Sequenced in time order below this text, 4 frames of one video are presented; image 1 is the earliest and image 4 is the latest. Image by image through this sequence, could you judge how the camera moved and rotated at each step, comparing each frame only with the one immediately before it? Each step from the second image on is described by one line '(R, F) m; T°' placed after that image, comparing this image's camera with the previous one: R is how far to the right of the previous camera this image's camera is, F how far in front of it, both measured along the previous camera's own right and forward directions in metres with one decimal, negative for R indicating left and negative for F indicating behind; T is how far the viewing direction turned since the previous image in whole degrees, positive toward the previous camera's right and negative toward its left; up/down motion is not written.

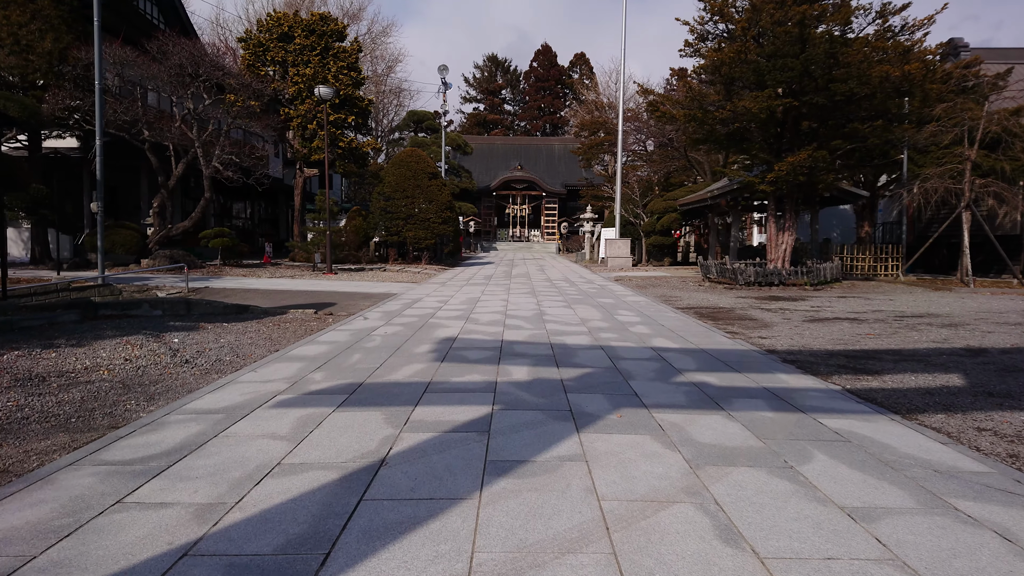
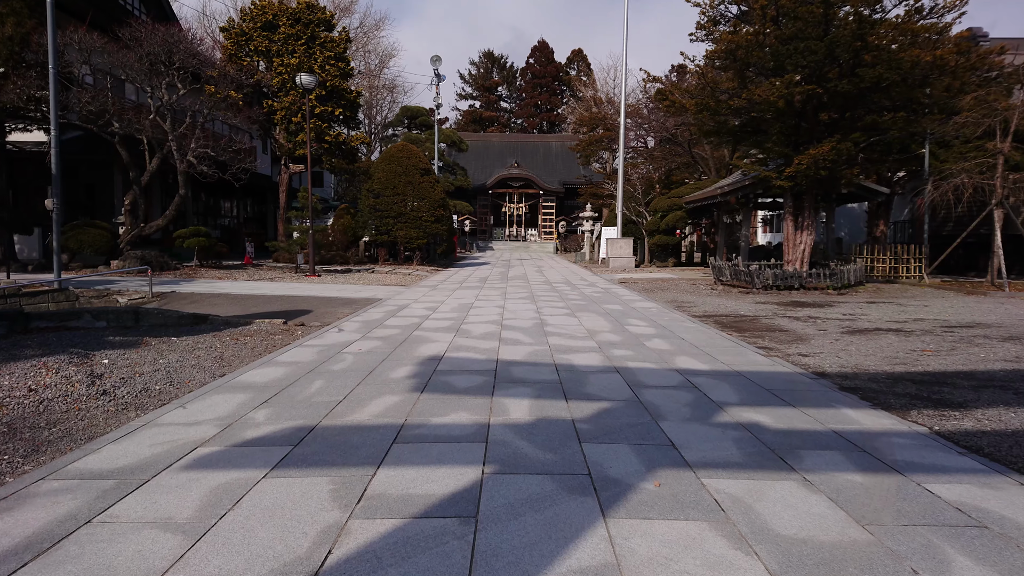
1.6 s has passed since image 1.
(0.0, +1.1) m; 0°
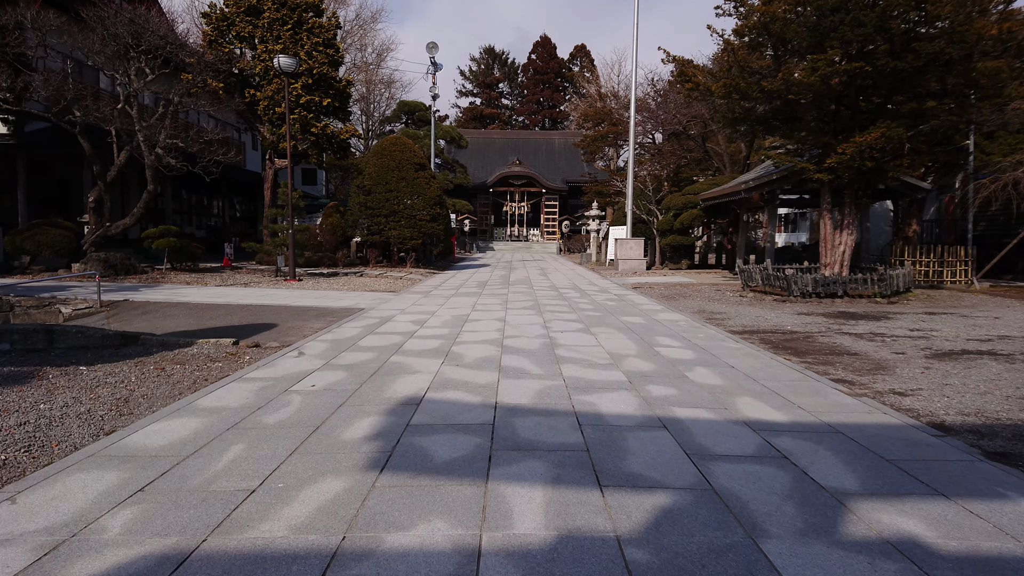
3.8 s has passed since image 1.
(0.0, +1.4) m; 0°
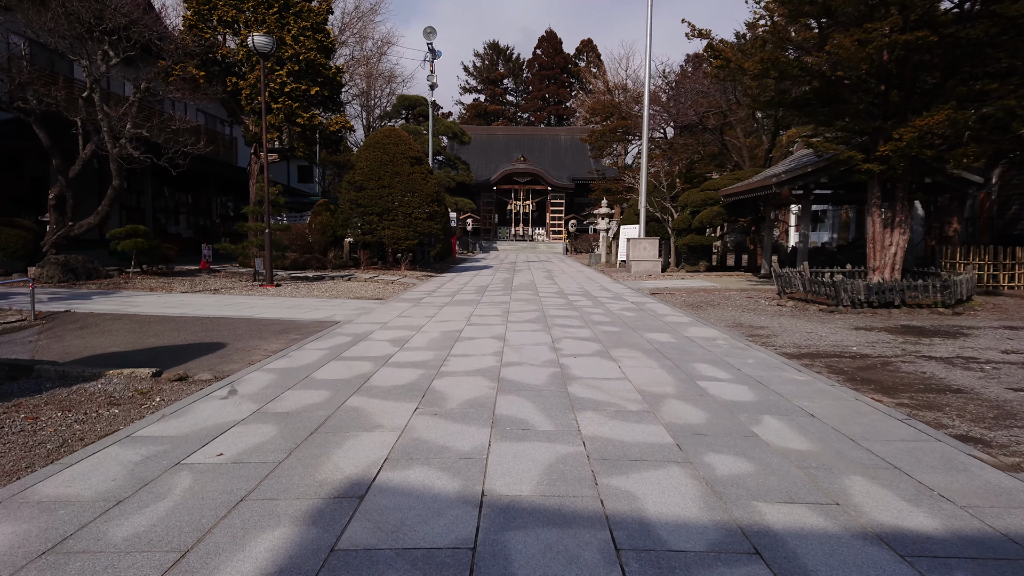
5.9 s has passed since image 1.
(0.0, +1.4) m; 0°
